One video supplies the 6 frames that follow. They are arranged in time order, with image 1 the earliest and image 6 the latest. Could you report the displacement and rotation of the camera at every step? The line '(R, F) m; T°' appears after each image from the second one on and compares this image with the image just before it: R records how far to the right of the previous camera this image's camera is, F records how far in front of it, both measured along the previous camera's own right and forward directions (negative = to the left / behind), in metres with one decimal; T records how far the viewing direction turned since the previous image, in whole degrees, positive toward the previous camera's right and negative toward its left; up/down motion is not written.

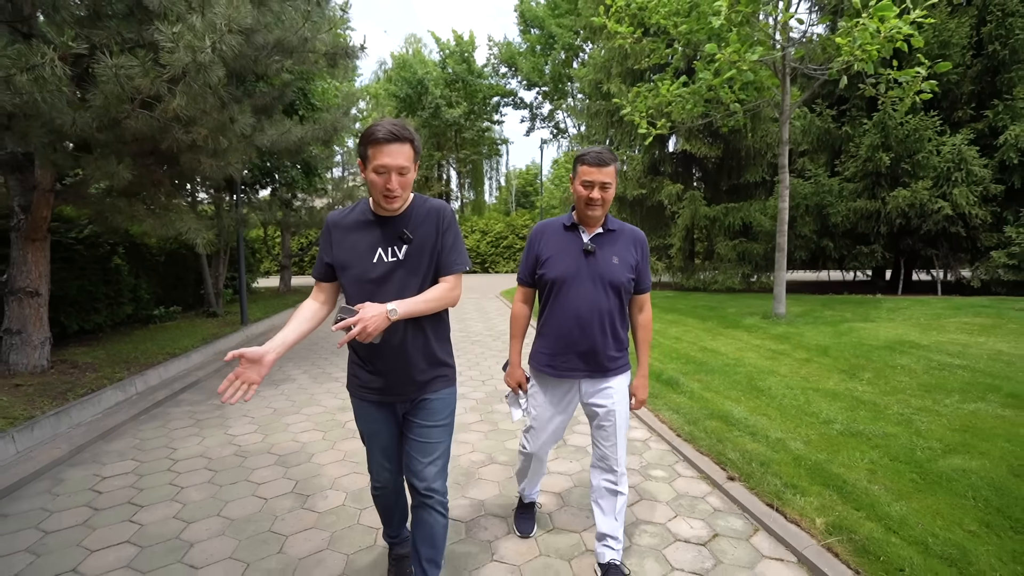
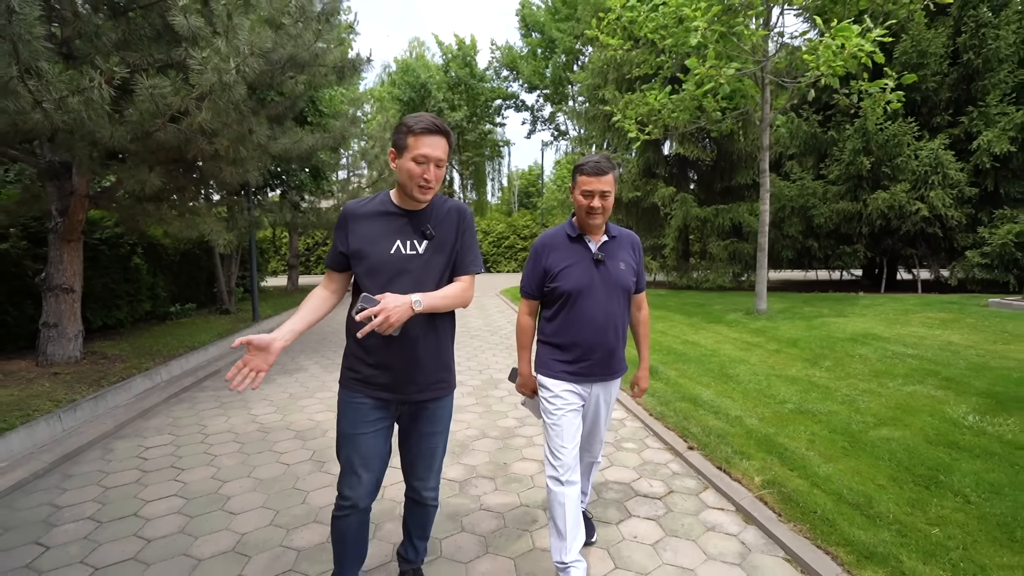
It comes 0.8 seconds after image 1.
(+0.1, -0.5) m; 0°
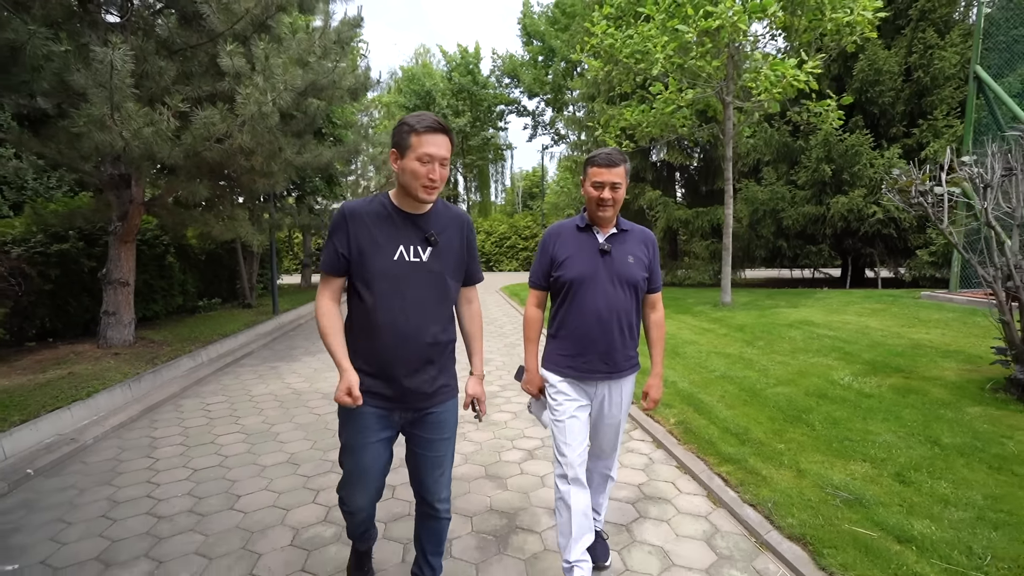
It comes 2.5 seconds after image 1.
(+0.3, -1.1) m; -1°
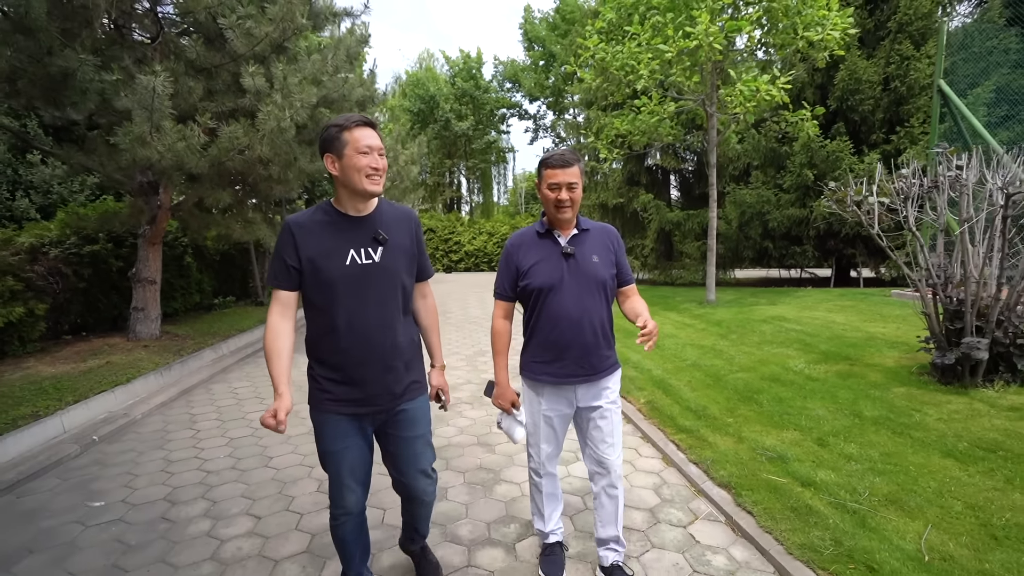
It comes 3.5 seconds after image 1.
(+0.2, -0.6) m; -1°
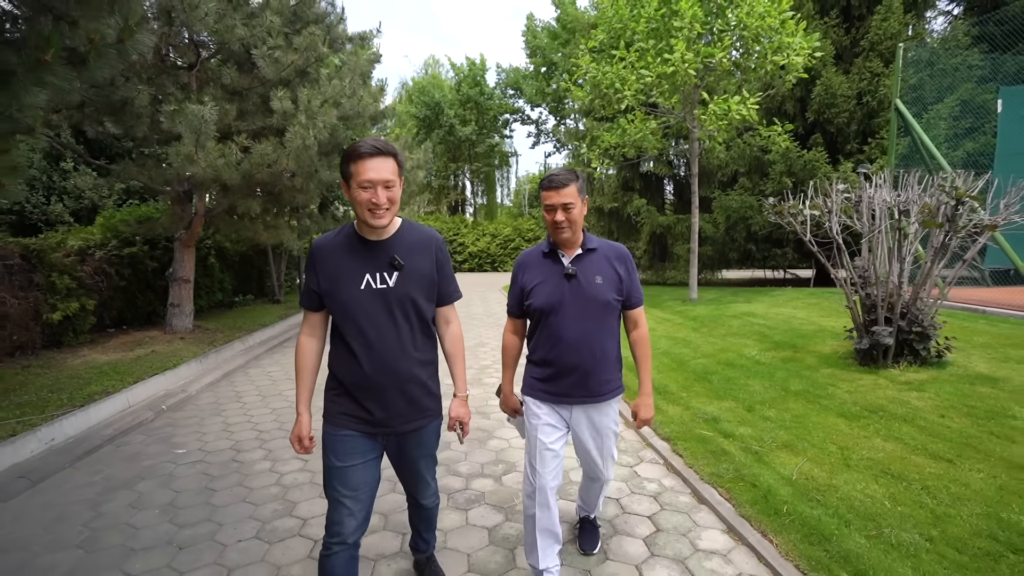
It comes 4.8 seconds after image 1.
(+0.1, -0.9) m; -1°
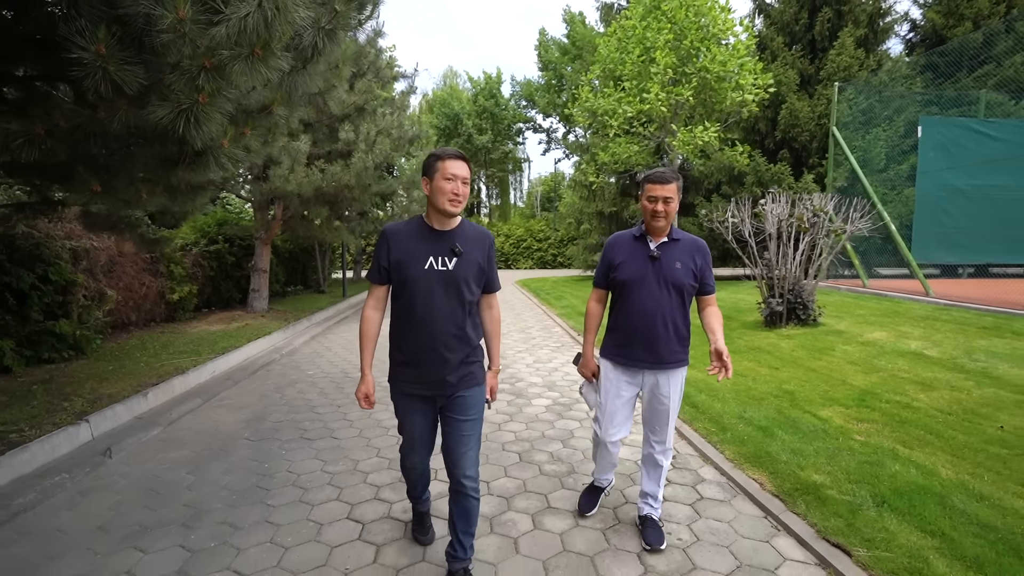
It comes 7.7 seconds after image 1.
(0.0, -2.2) m; -2°
